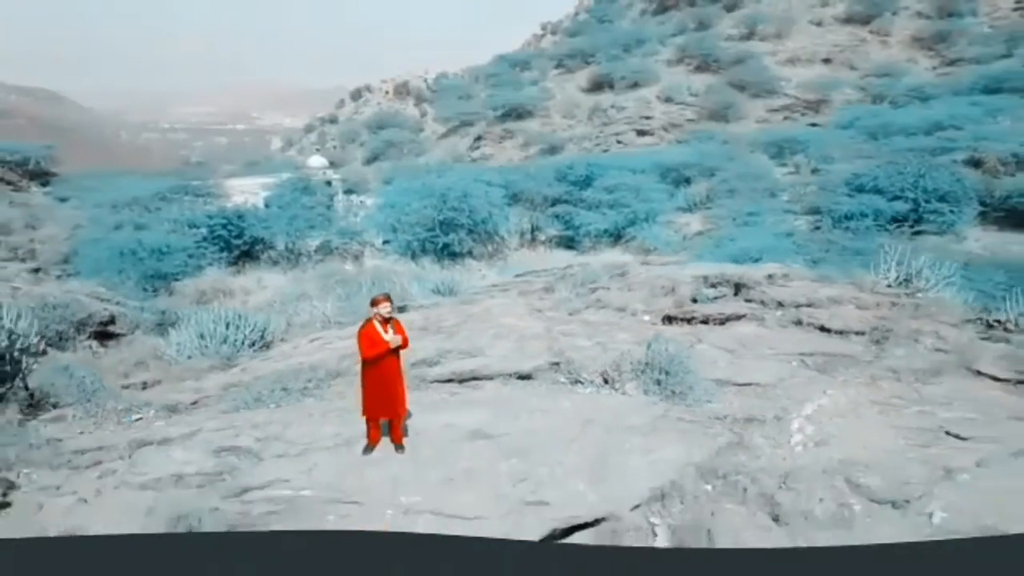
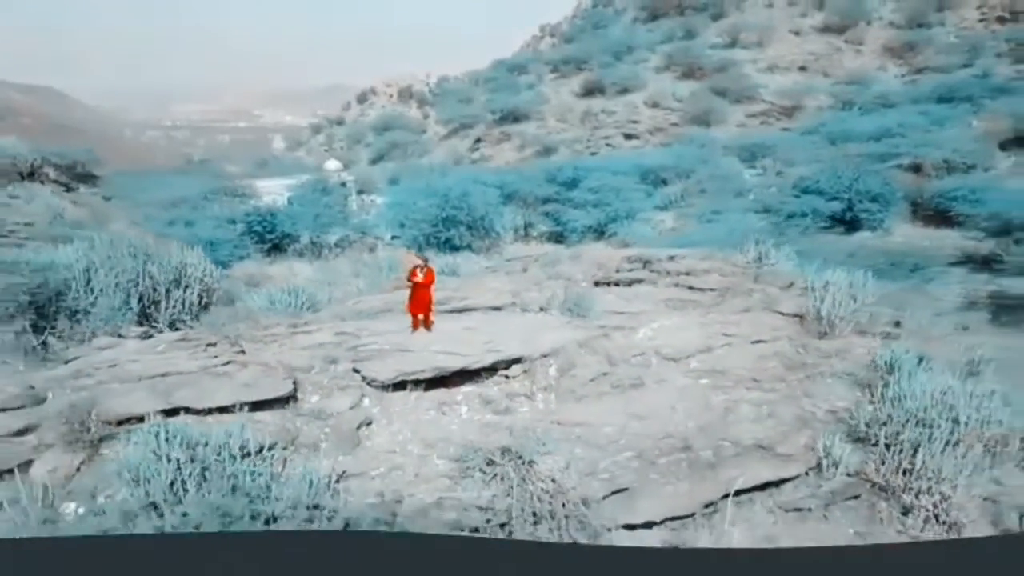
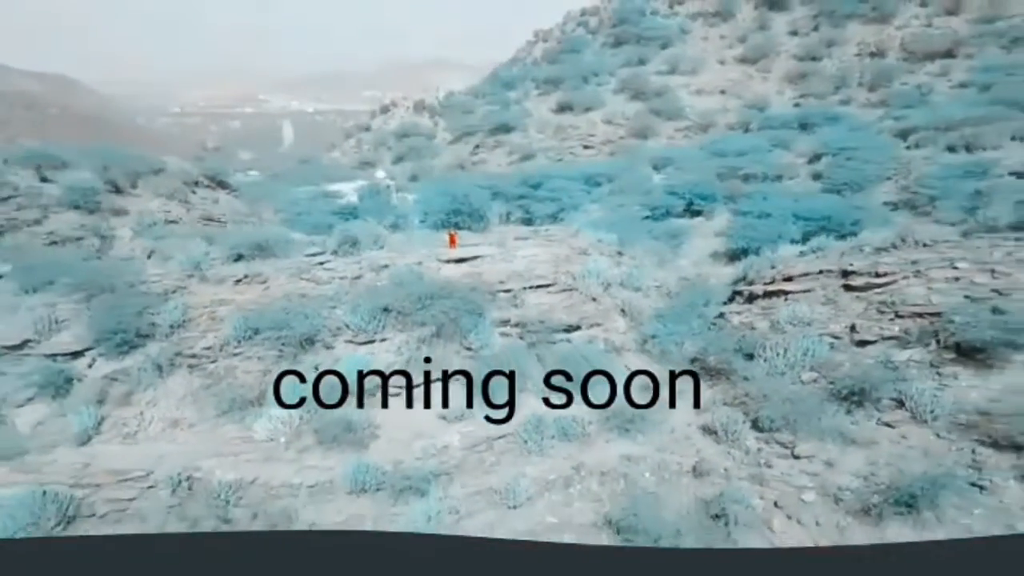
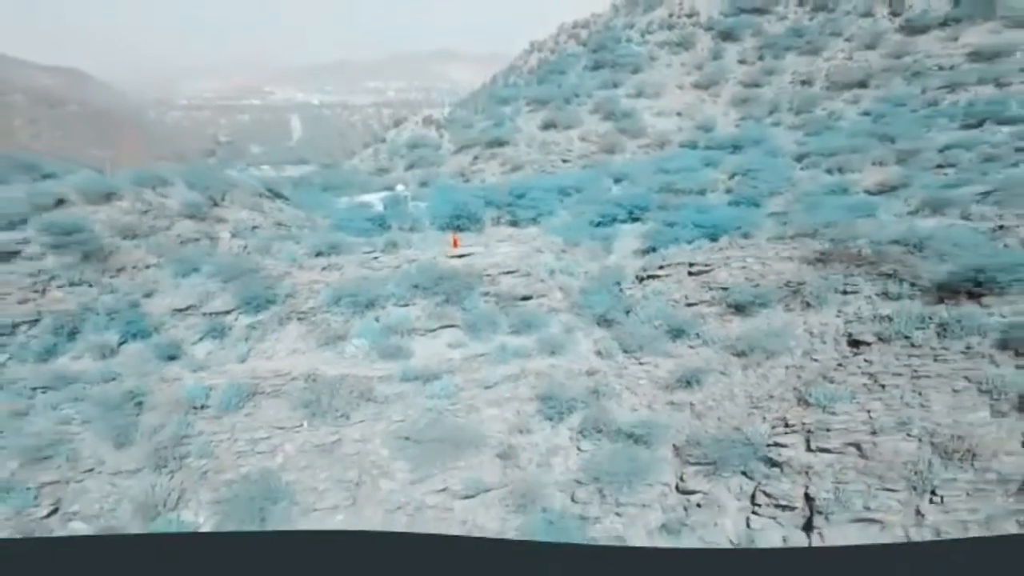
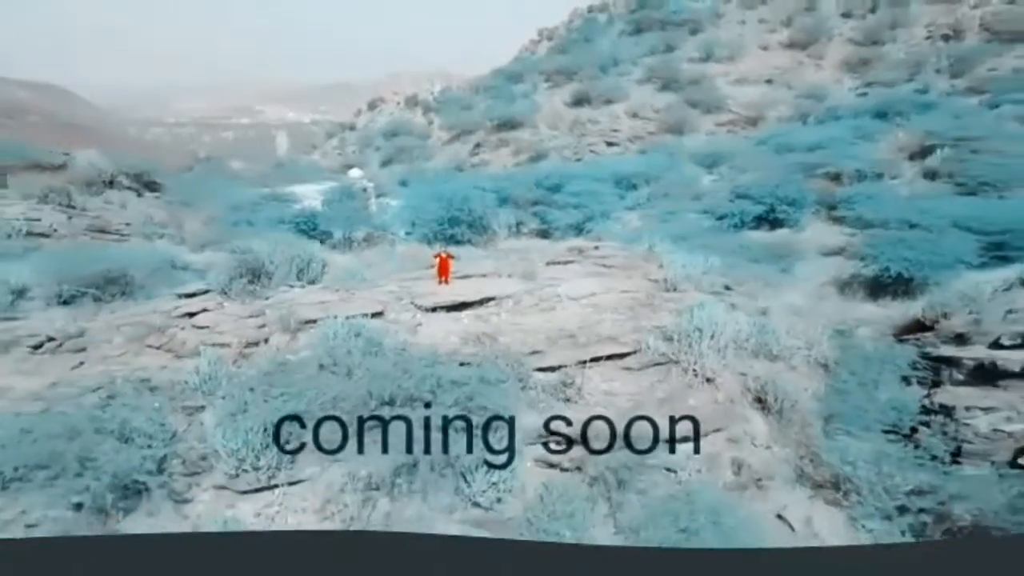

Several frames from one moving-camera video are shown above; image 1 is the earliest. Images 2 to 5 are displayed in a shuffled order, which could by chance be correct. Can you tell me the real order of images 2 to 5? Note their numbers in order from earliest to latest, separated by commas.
2, 5, 3, 4
